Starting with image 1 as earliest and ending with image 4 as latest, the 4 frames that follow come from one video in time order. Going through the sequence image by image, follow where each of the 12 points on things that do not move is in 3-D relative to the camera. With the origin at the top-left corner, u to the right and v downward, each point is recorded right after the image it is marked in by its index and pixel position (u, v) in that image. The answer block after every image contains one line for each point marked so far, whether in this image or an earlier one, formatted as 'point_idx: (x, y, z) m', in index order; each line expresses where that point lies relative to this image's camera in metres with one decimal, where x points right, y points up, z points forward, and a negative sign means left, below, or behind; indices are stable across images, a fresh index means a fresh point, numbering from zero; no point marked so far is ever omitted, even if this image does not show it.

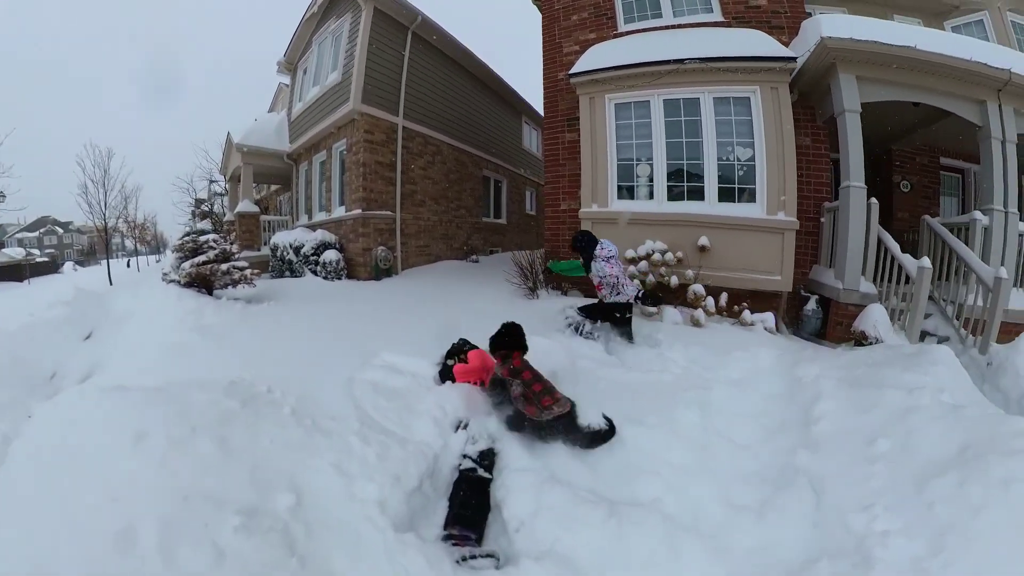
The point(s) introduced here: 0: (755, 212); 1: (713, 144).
0: (+2.2, +0.7, +5.0) m
1: (+1.9, +1.3, +5.0) m
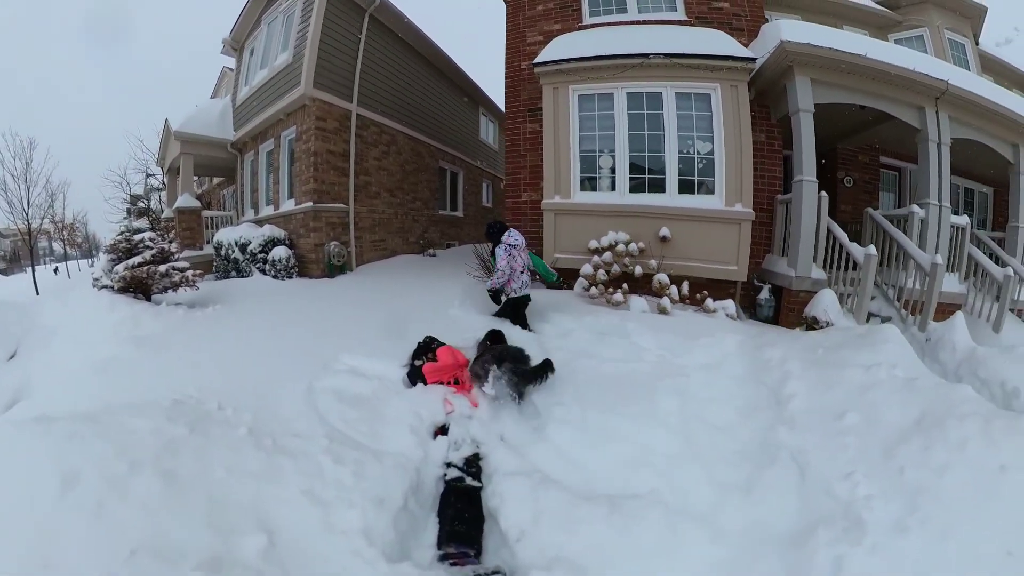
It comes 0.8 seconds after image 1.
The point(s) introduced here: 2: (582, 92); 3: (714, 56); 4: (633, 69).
0: (+1.9, +0.8, +5.2) m
1: (+1.5, +1.4, +5.1) m
2: (+0.7, +1.9, +5.3) m
3: (+1.8, +2.0, +4.8) m
4: (+1.1, +2.0, +5.1) m
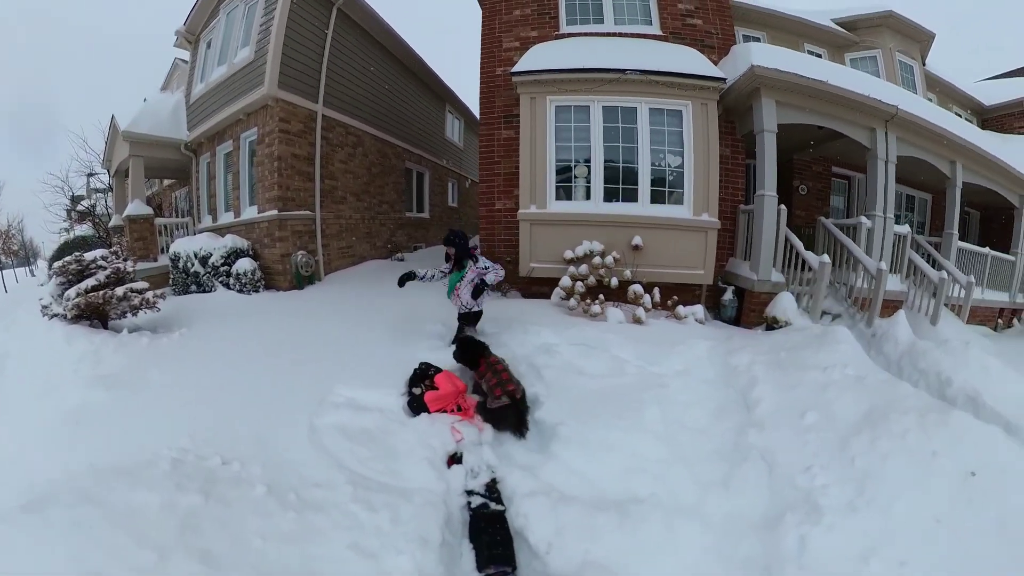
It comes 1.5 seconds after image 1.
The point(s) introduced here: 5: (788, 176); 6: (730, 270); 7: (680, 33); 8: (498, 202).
0: (+1.7, +0.7, +5.4) m
1: (+1.3, +1.3, +5.3) m
2: (+0.4, +1.8, +5.3) m
3: (+1.6, +1.9, +5.0) m
4: (+0.9, +1.9, +5.2) m
5: (+3.0, +1.3, +6.1) m
6: (+2.3, +0.2, +5.7) m
7: (+1.7, +2.5, +5.4) m
8: (-0.1, +0.9, +5.9) m
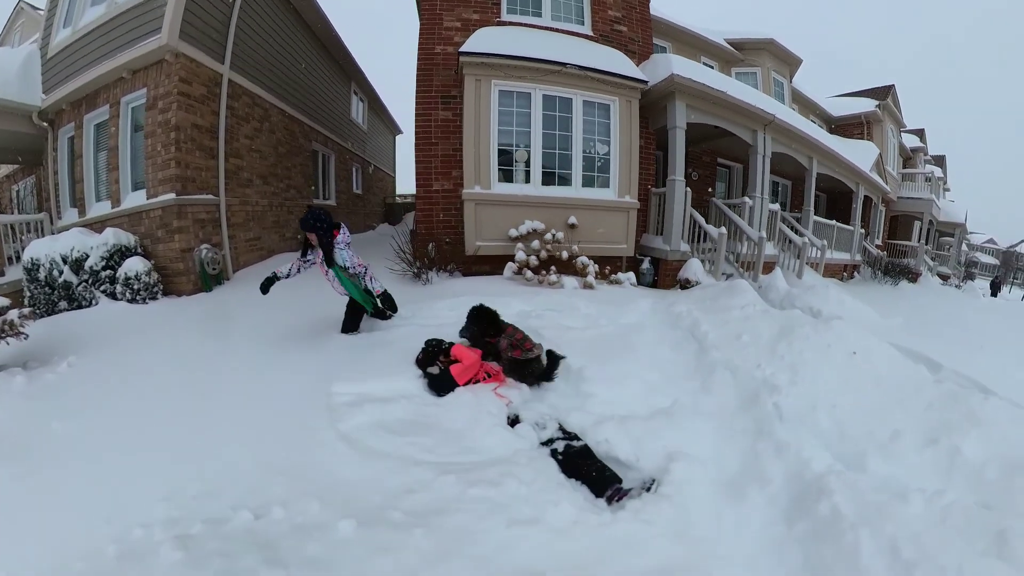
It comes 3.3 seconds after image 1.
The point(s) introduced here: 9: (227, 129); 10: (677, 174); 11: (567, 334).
0: (+1.1, +1.0, +6.0) m
1: (+0.7, +1.6, +5.8) m
2: (-0.1, +2.0, +5.6) m
3: (+1.1, +2.2, +5.6) m
4: (+0.4, +2.2, +5.6) m
5: (+2.2, +1.6, +7.1) m
6: (+1.6, +0.5, +6.5) m
7: (+1.0, +2.8, +6.1) m
8: (-0.8, +1.1, +5.9) m
9: (-3.0, +1.6, +5.9) m
10: (+1.8, +1.3, +6.1) m
11: (+0.5, -0.4, +4.4) m
